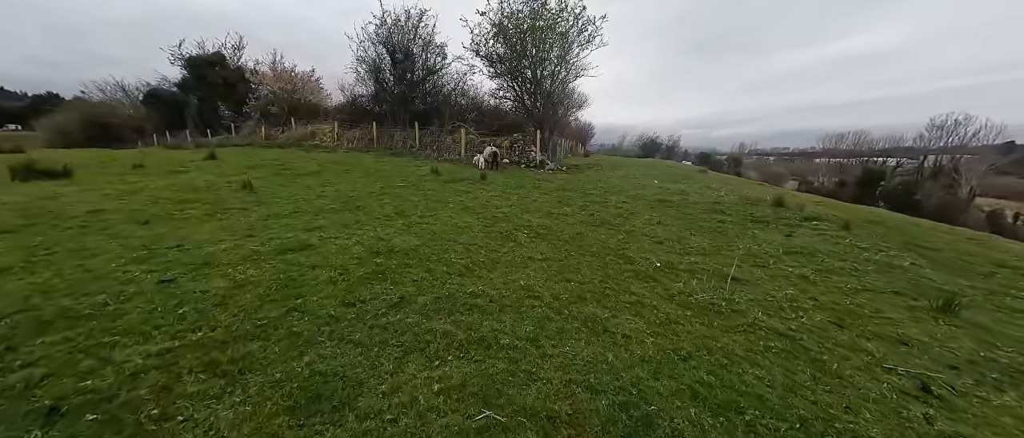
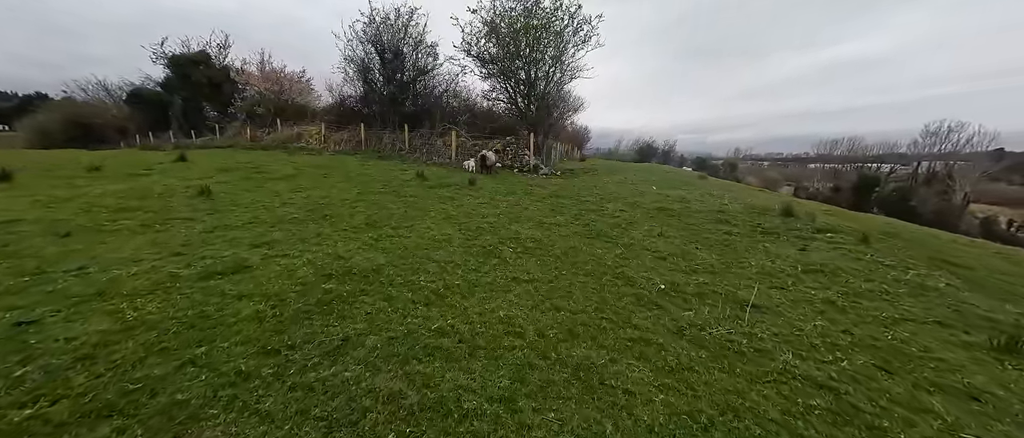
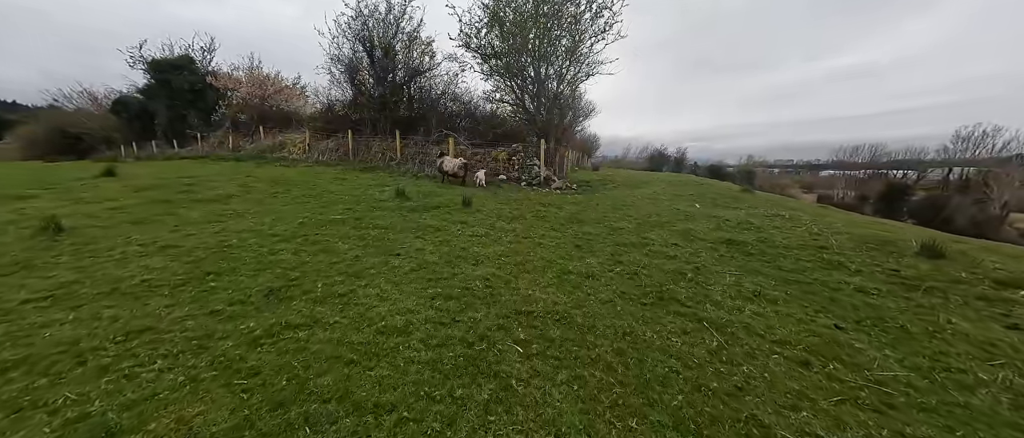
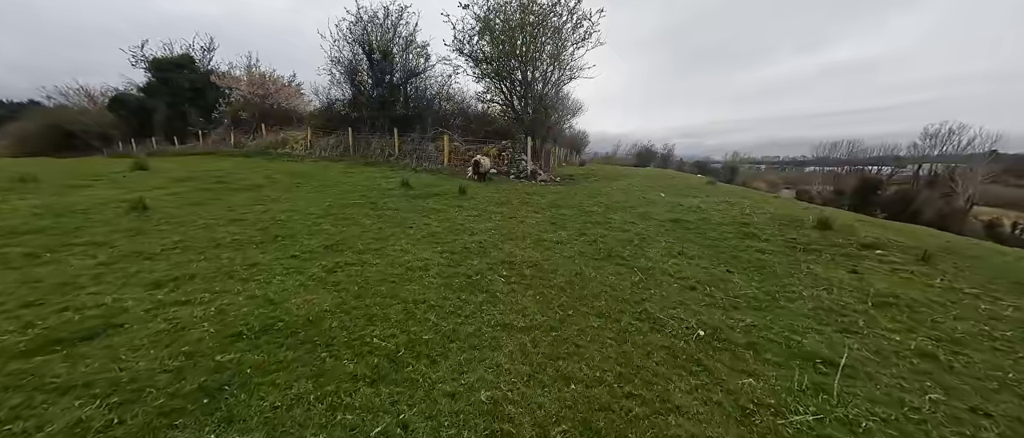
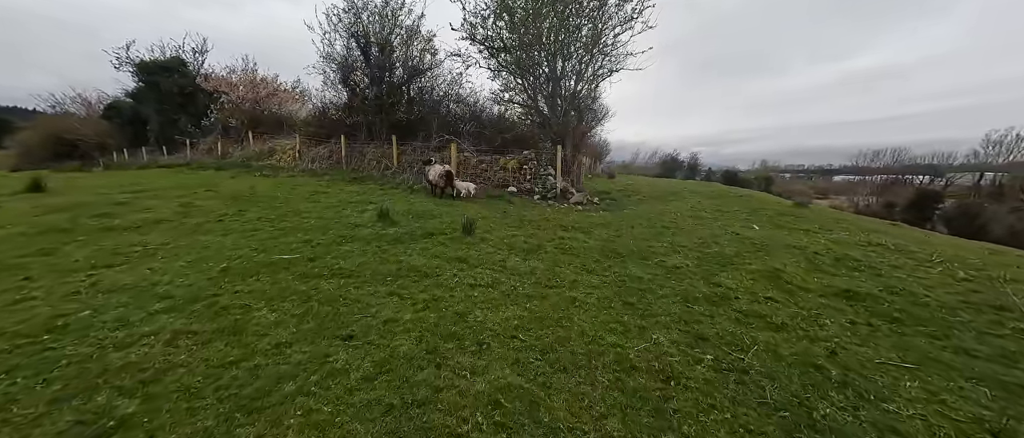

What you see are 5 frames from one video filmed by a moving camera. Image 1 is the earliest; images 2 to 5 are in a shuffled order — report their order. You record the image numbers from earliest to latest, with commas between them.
2, 4, 3, 5
